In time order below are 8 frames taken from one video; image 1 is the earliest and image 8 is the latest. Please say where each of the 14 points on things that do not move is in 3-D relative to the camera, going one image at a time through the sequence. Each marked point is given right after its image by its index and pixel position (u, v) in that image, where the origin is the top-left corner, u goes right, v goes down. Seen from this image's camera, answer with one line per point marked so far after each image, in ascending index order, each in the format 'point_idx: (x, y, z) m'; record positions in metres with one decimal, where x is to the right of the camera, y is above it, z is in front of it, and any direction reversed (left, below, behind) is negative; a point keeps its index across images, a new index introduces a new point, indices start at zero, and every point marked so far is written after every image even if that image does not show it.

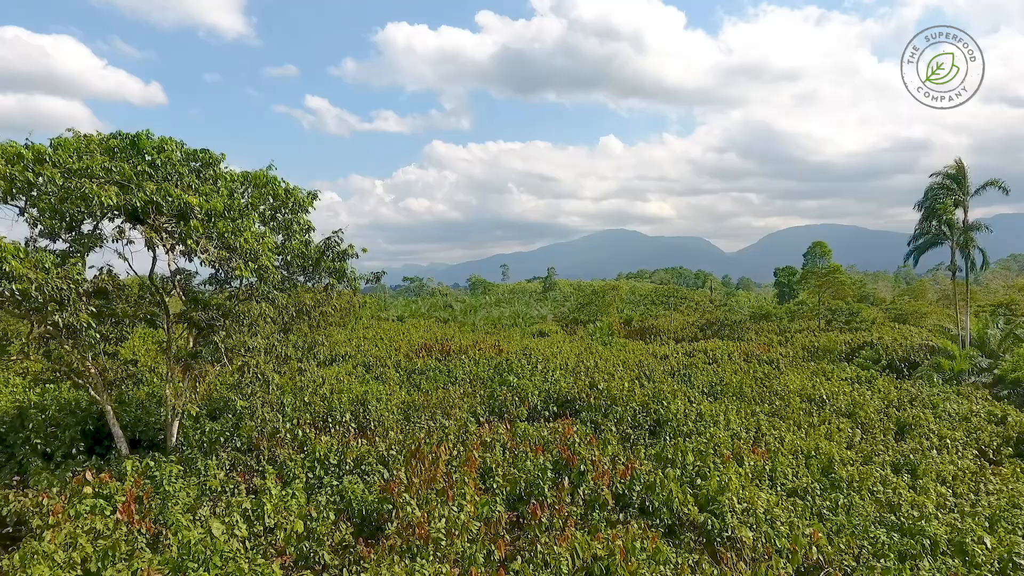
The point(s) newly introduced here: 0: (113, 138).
0: (-4.5, +1.7, +6.2) m
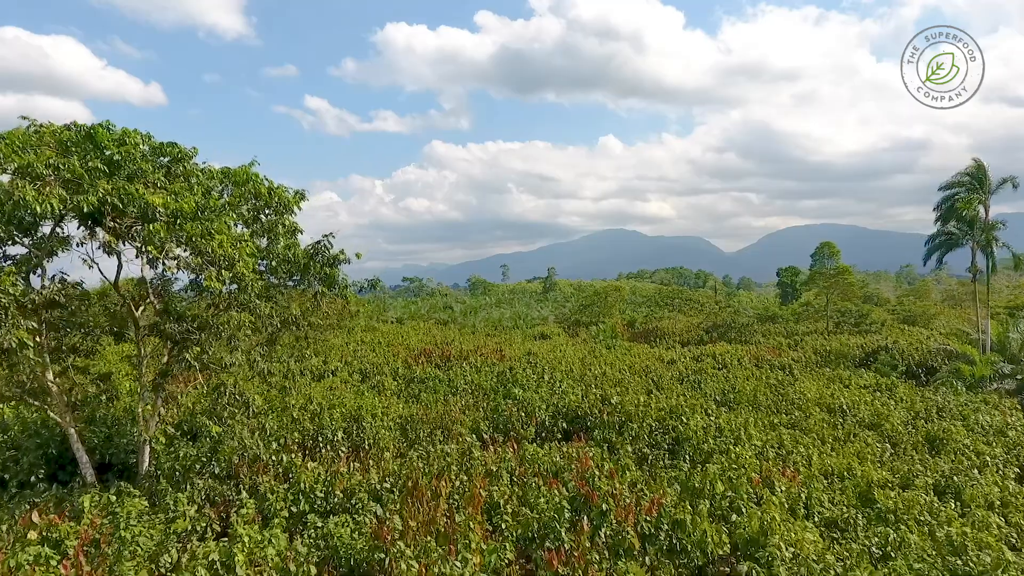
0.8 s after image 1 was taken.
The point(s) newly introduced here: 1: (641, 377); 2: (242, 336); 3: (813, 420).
0: (-4.4, +1.6, +5.4) m
1: (+4.0, -2.8, +17.0) m
2: (-3.4, -0.6, +6.9) m
3: (+6.7, -2.9, +12.2) m
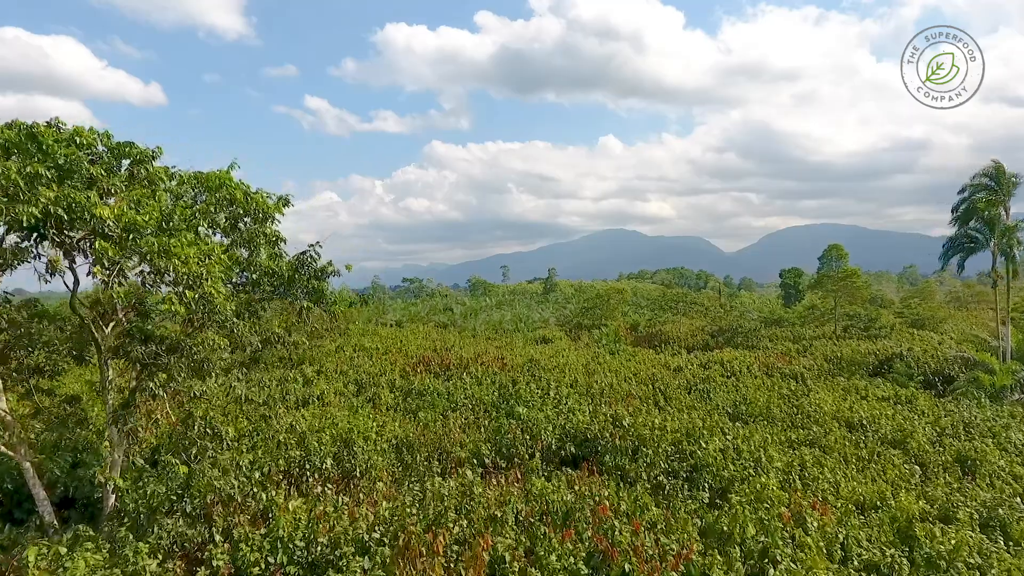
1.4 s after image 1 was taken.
0: (-4.4, +1.4, +4.8) m
1: (+4.0, -3.0, +16.3) m
2: (-3.4, -0.8, +6.2) m
3: (+6.7, -3.1, +11.5) m
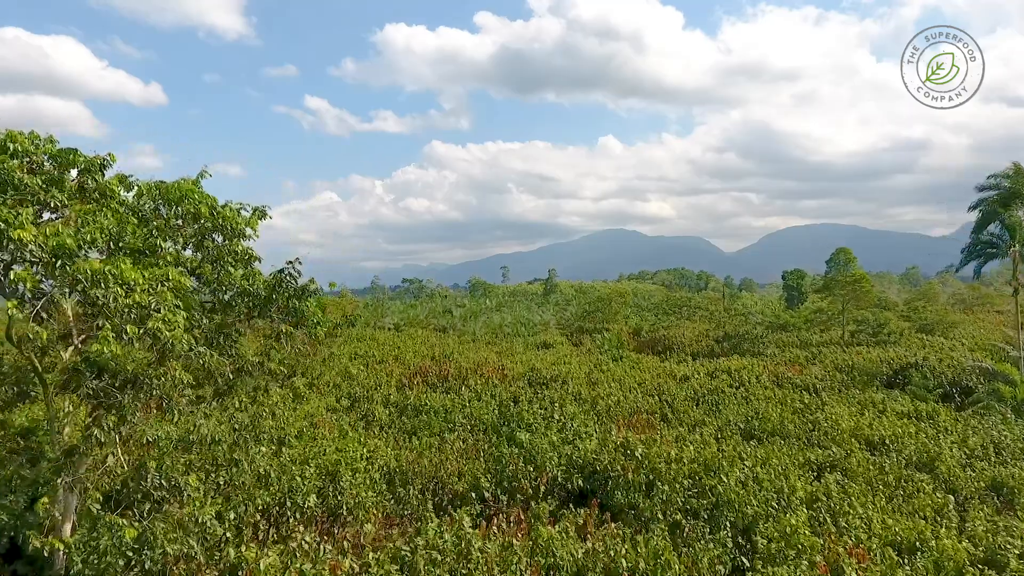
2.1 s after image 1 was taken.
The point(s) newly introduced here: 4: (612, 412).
0: (-4.3, +1.1, +4.1) m
1: (+4.0, -3.2, +15.6) m
2: (-3.3, -1.1, +5.5) m
3: (+6.8, -3.4, +10.8) m
4: (+2.2, -2.8, +12.2) m
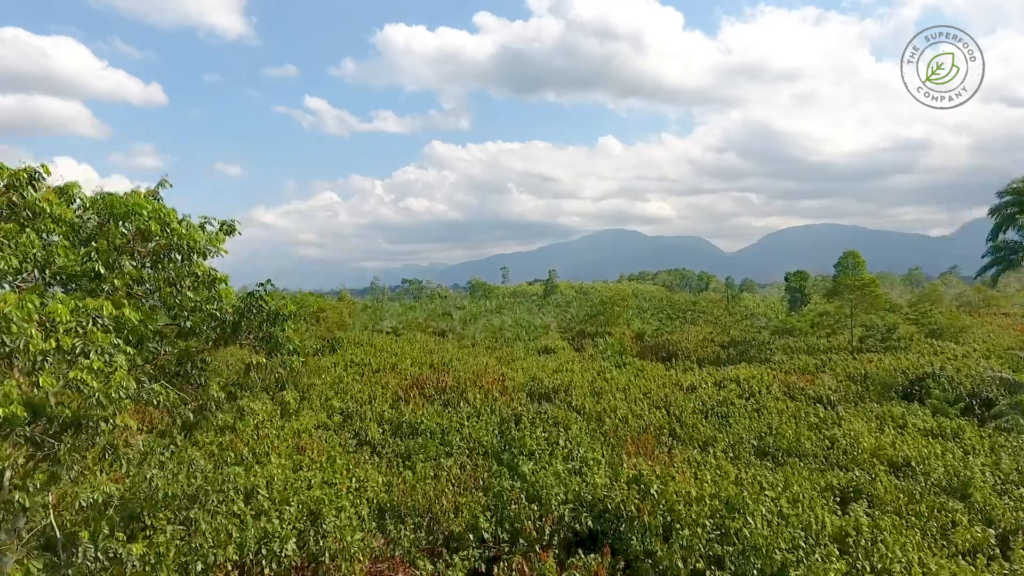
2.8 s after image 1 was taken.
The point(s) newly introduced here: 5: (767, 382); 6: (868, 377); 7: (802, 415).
0: (-4.3, +0.9, +3.3) m
1: (+4.1, -3.5, +14.9) m
2: (-3.3, -1.3, +4.8) m
3: (+6.8, -3.6, +10.1) m
4: (+2.3, -3.0, +11.5) m
5: (+9.1, -3.4, +19.7) m
6: (+12.6, -3.1, +19.3) m
7: (+8.2, -3.6, +15.4) m
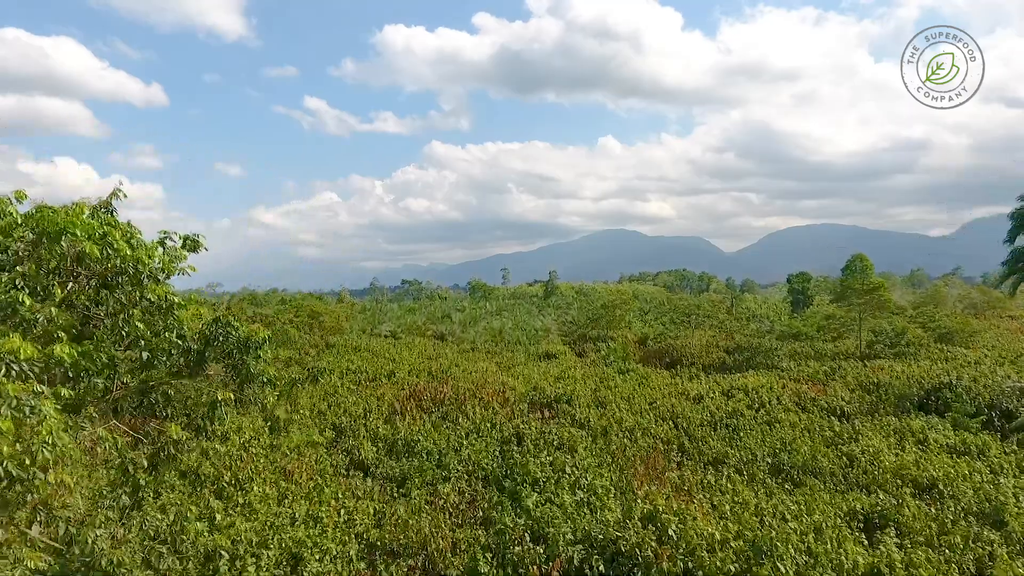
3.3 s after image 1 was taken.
0: (-4.3, +0.7, +2.7) m
1: (+4.1, -3.7, +14.2) m
2: (-3.3, -1.5, +4.1) m
3: (+6.8, -3.8, +9.4) m
4: (+2.3, -3.2, +10.8) m
5: (+9.2, -3.6, +19.0) m
6: (+12.6, -3.4, +18.6) m
7: (+8.2, -3.8, +14.8) m
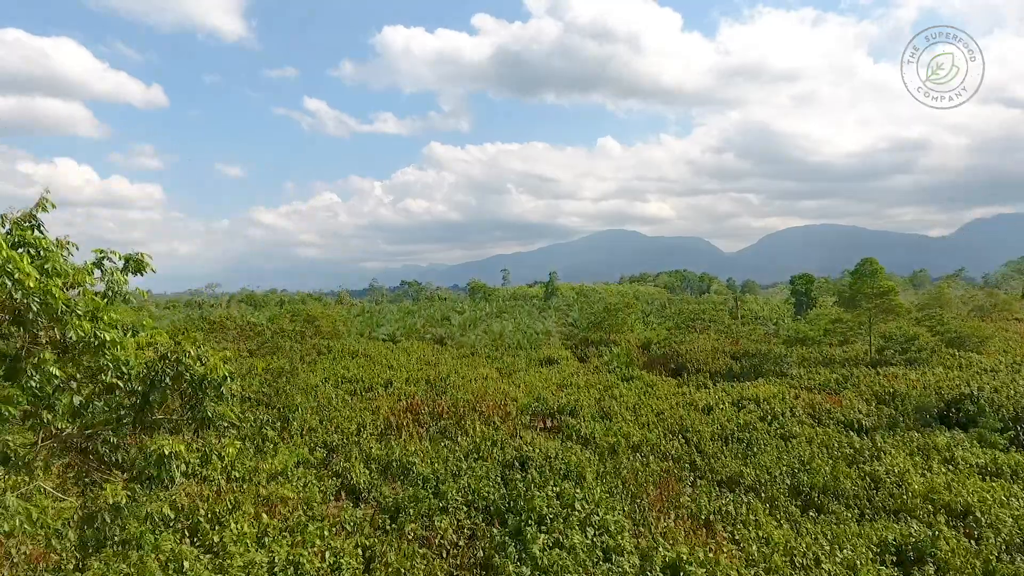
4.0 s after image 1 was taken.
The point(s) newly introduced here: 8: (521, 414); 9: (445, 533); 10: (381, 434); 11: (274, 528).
0: (-4.2, +0.5, +1.9) m
1: (+4.1, -3.9, +13.5) m
2: (-3.2, -1.7, +3.3) m
3: (+6.9, -4.0, +8.7) m
4: (+2.3, -3.5, +10.0) m
5: (+9.2, -3.8, +18.3) m
6: (+12.6, -3.6, +17.9) m
7: (+8.2, -4.0, +14.0) m
8: (+0.3, -3.6, +15.8) m
9: (-0.9, -3.3, +7.4) m
10: (-3.0, -3.4, +12.9) m
11: (-3.3, -3.2, +7.7) m
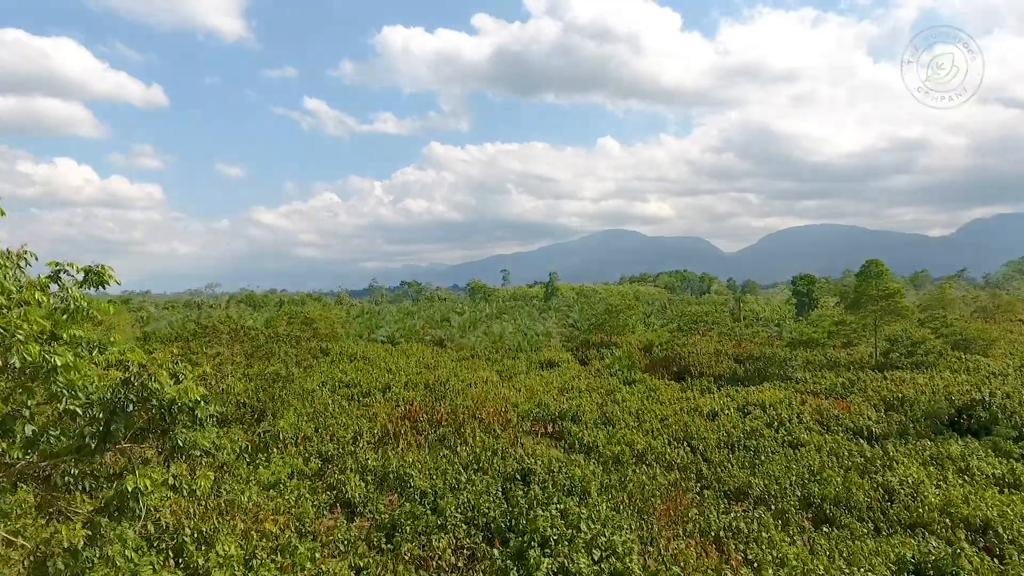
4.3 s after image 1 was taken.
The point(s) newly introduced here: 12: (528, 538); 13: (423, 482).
0: (-4.2, +0.4, +1.5) m
1: (+4.2, -4.0, +13.1) m
2: (-3.2, -1.8, +3.0) m
3: (+6.9, -4.2, +8.3) m
4: (+2.4, -3.6, +9.6) m
5: (+9.2, -3.9, +17.9) m
6: (+12.7, -3.7, +17.5) m
7: (+8.3, -4.1, +13.6) m
8: (+0.4, -3.7, +15.4) m
9: (-0.9, -3.4, +7.0) m
10: (-3.0, -3.5, +12.5) m
11: (-3.3, -3.3, +7.4) m
12: (+0.2, -3.2, +7.3) m
13: (-1.6, -3.4, +9.7) m
